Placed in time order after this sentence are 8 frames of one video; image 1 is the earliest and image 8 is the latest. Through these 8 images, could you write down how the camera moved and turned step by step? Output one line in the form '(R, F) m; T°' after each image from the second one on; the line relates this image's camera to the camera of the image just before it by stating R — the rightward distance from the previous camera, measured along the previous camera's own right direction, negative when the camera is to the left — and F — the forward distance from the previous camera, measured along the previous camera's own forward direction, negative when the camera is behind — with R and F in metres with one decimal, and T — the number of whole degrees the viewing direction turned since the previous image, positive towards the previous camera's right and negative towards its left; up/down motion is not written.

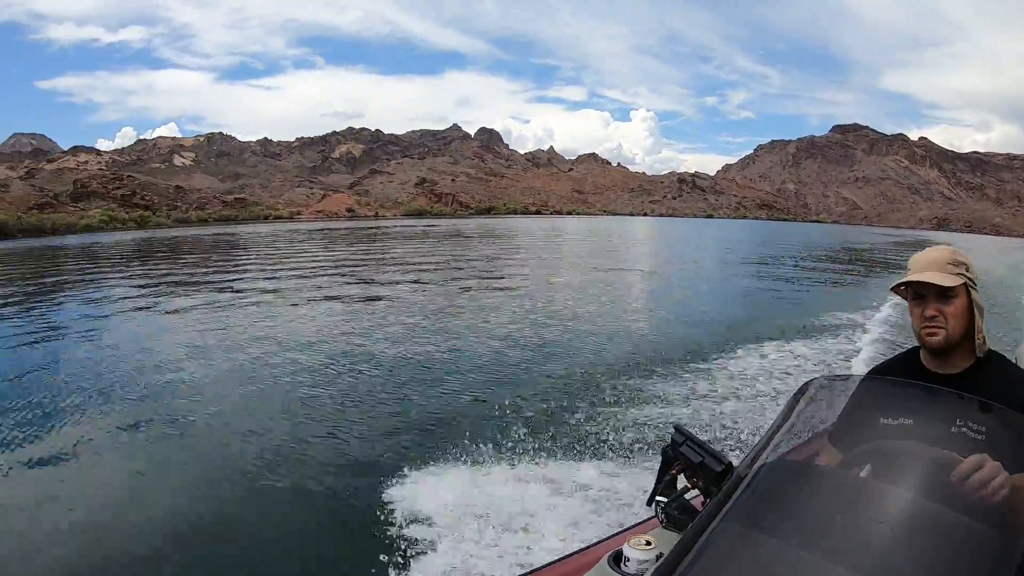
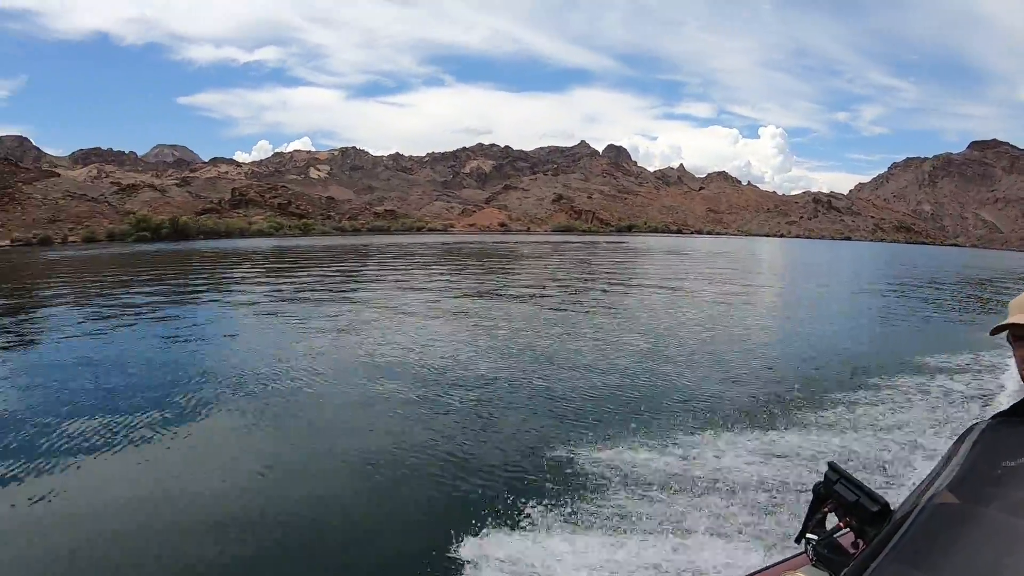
(-2.8, +1.1) m; -6°
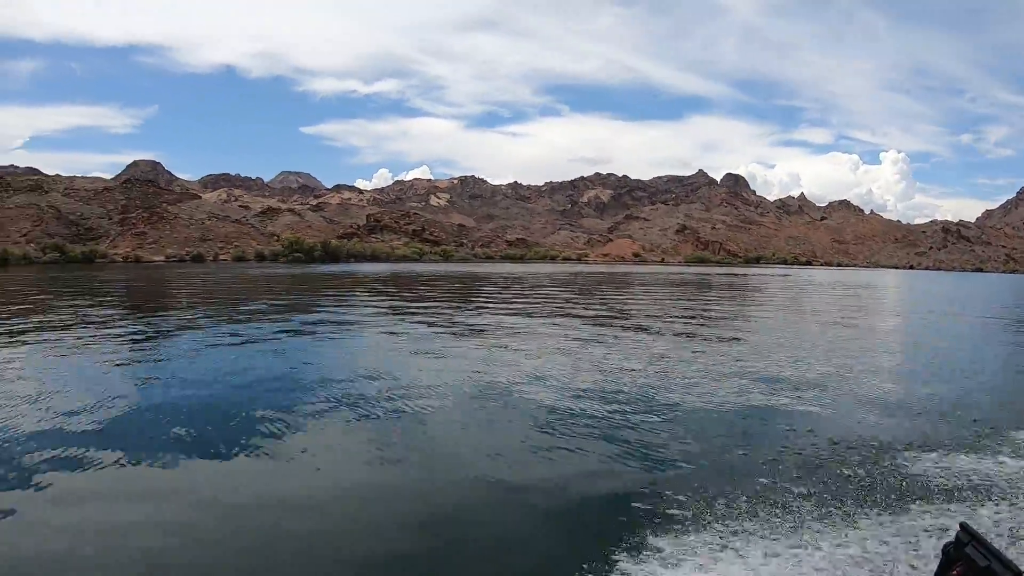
(-1.5, -1.6) m; -6°
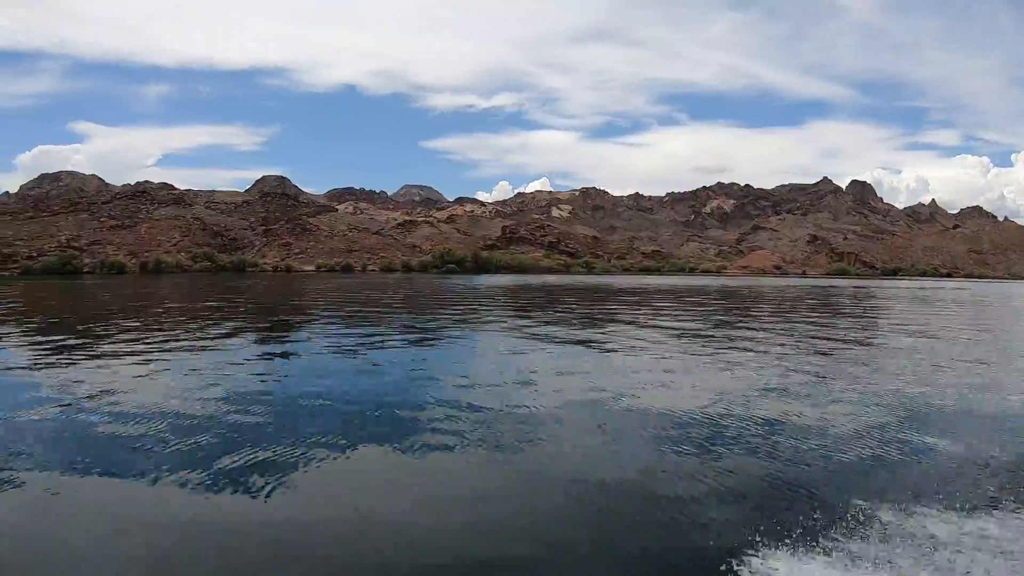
(-1.8, -1.0) m; -6°
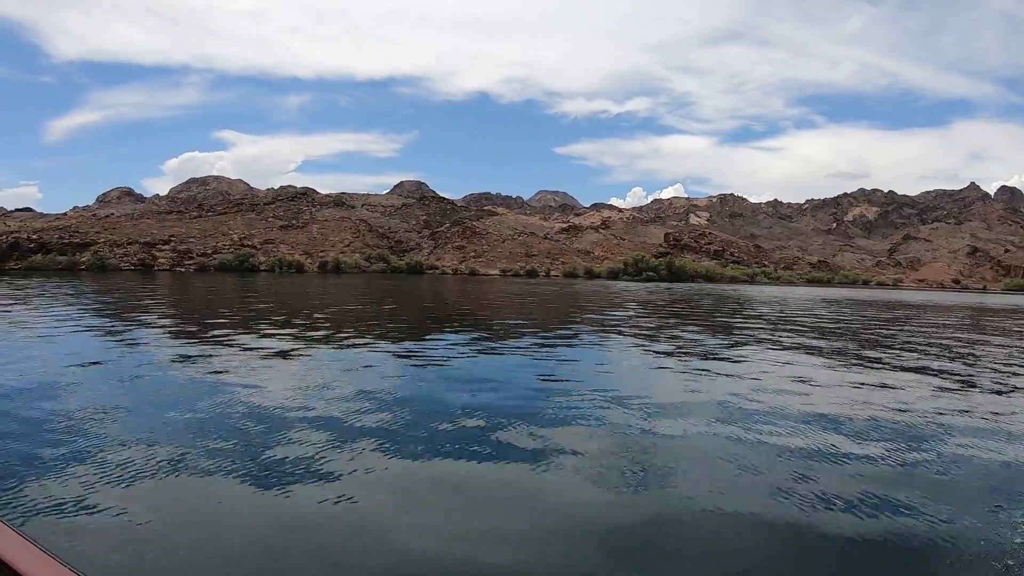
(-3.9, -0.9) m; -7°
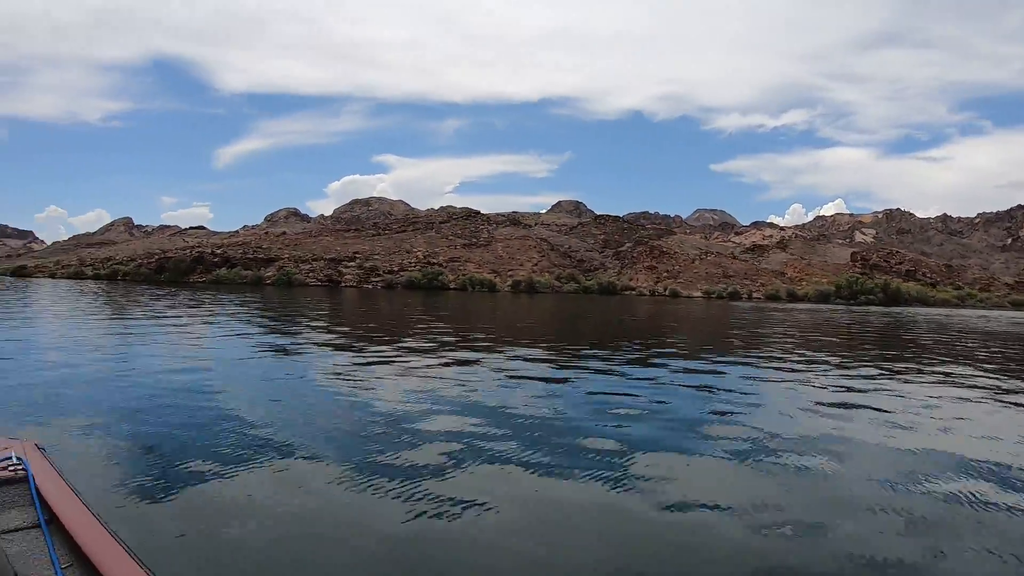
(-3.6, -0.2) m; -8°
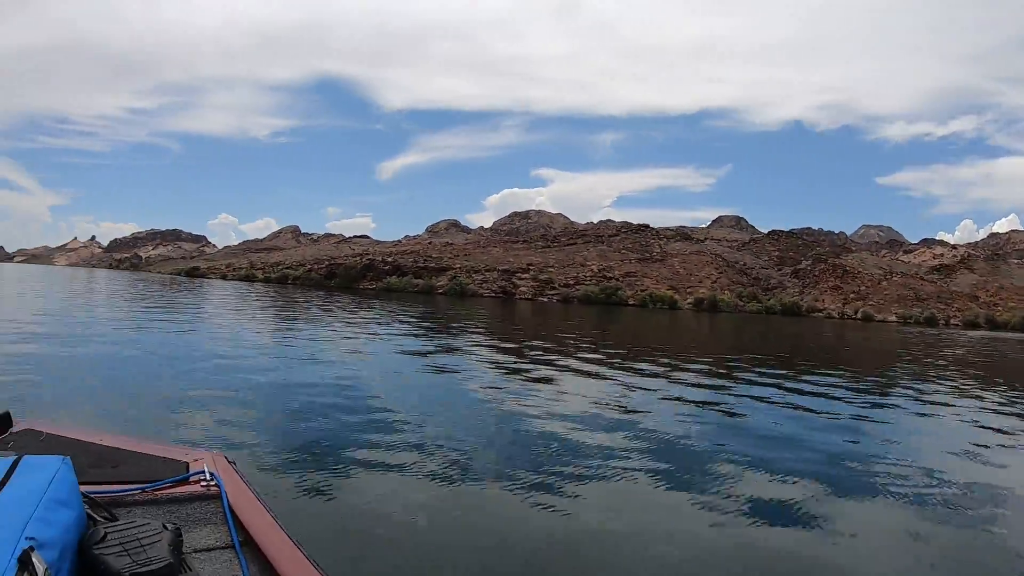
(-2.5, -1.0) m; -8°
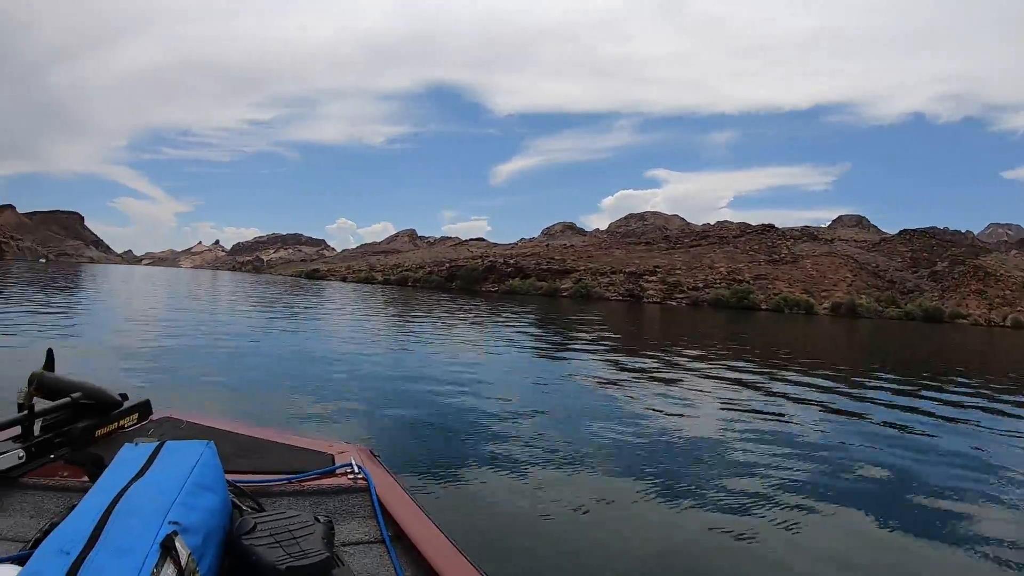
(-1.9, -1.2) m; -5°
